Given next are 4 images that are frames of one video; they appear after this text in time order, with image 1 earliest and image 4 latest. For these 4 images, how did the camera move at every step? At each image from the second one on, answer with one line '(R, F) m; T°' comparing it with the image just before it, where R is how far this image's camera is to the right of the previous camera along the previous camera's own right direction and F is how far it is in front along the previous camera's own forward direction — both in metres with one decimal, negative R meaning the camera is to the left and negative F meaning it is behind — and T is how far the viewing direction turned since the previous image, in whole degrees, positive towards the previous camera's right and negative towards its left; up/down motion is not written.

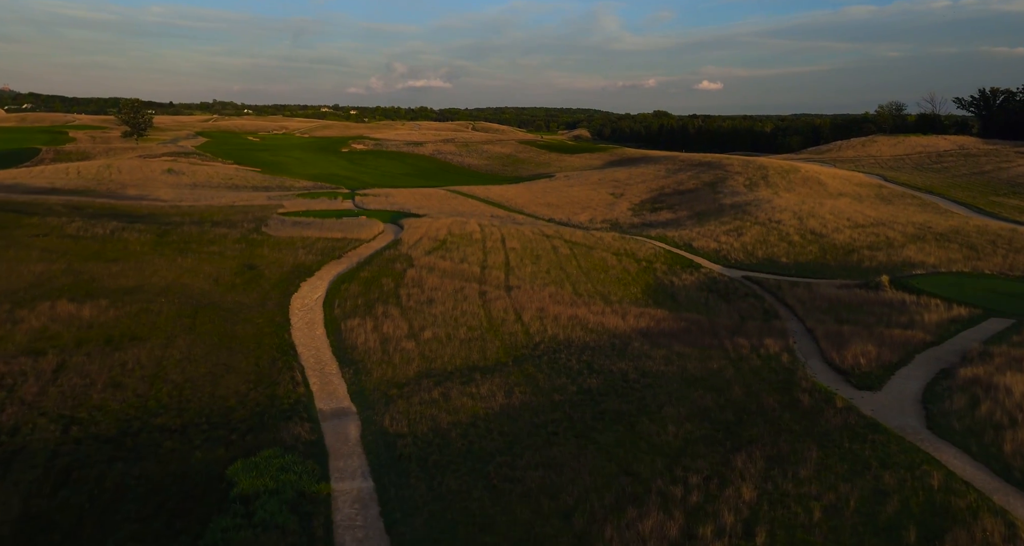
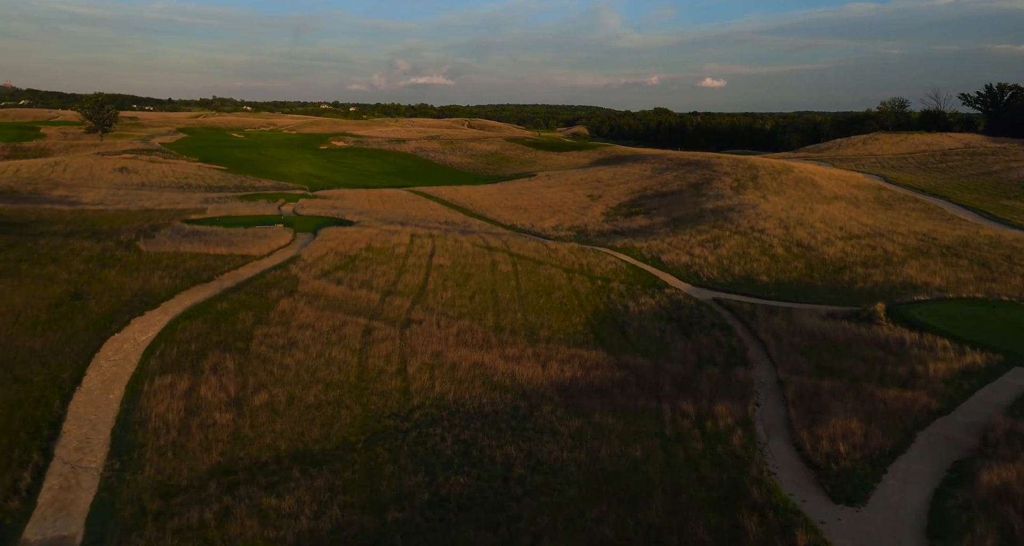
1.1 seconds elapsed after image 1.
(+2.2, +3.4) m; 0°
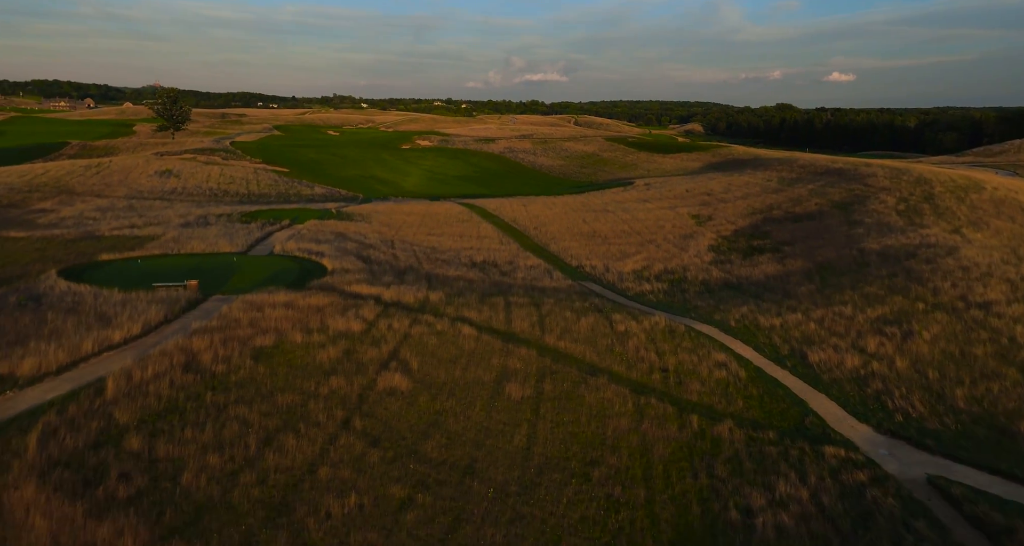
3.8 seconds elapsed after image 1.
(+1.4, +9.1) m; -9°
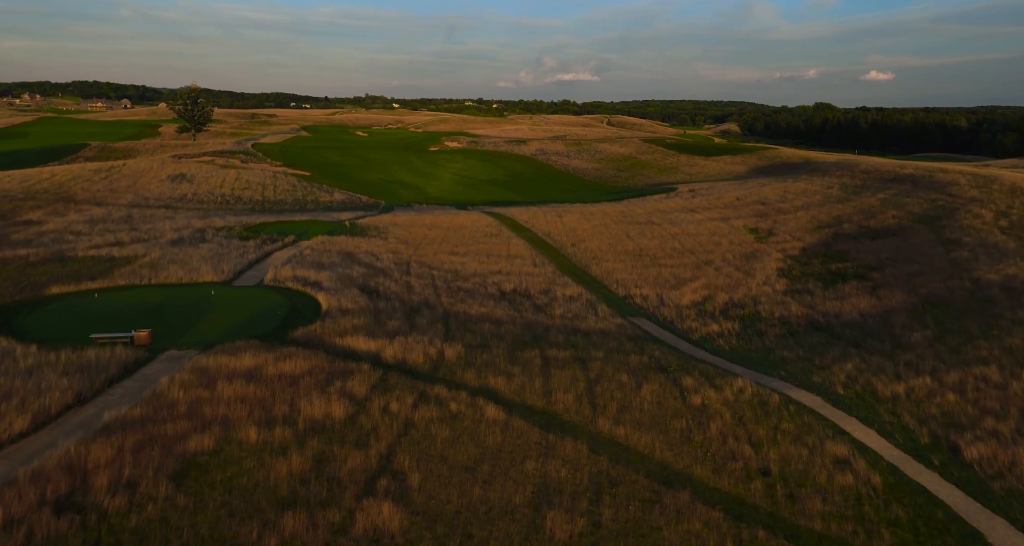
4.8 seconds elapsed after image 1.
(-0.2, +3.5) m; -3°
